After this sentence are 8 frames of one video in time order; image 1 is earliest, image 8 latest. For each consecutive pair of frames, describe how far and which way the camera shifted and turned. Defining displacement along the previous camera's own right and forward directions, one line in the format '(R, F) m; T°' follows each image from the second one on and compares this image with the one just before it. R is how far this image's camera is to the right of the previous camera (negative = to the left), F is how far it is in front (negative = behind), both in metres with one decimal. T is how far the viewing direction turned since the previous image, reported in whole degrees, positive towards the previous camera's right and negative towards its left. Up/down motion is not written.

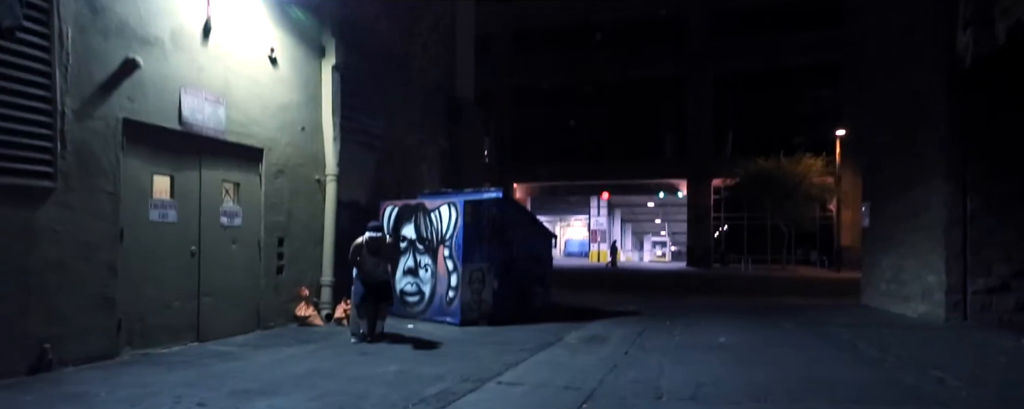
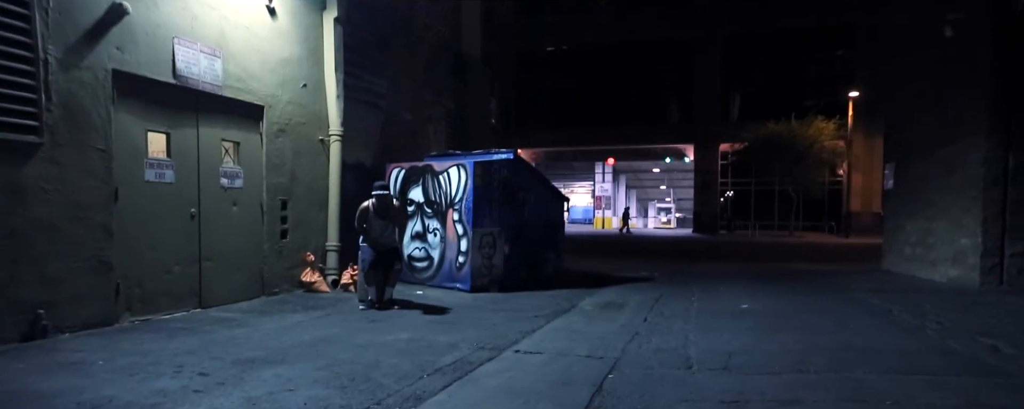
(-0.2, +0.4) m; 0°
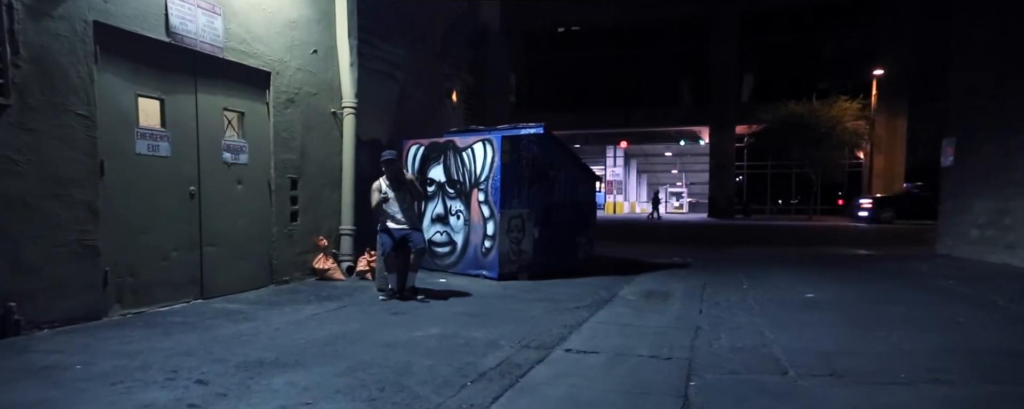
(-0.4, +0.9) m; -1°
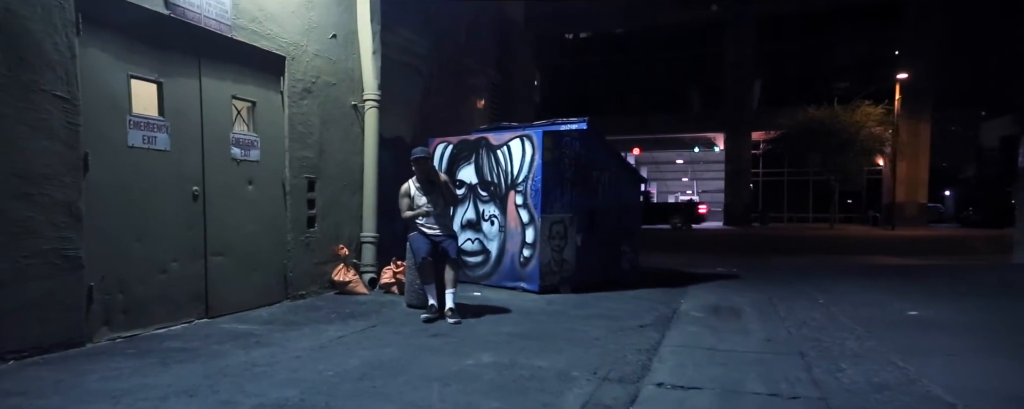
(-0.5, +1.0) m; -1°
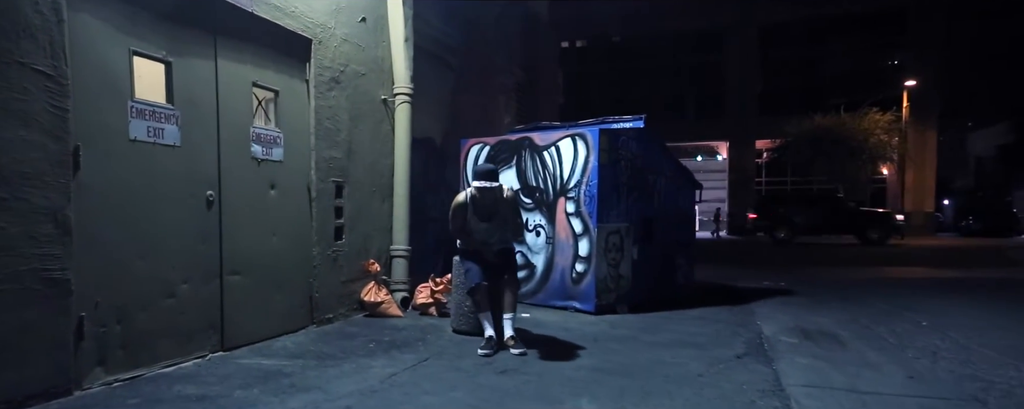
(-0.7, +1.0) m; +1°
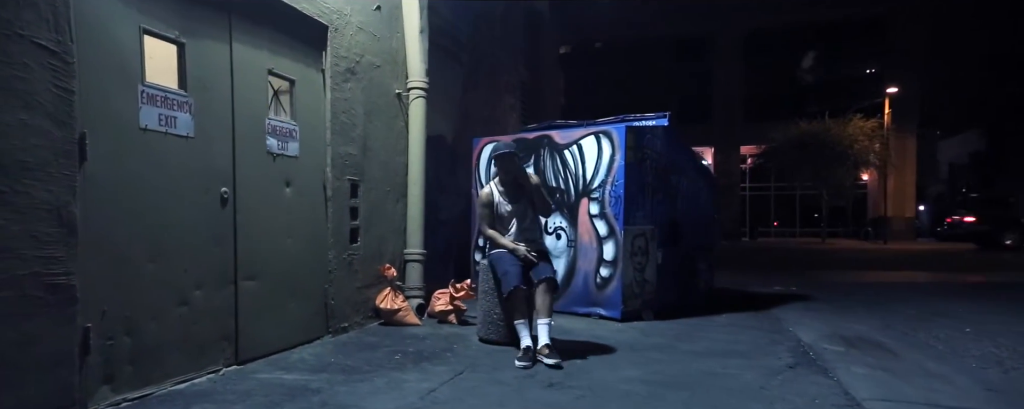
(-0.5, +0.4) m; +2°
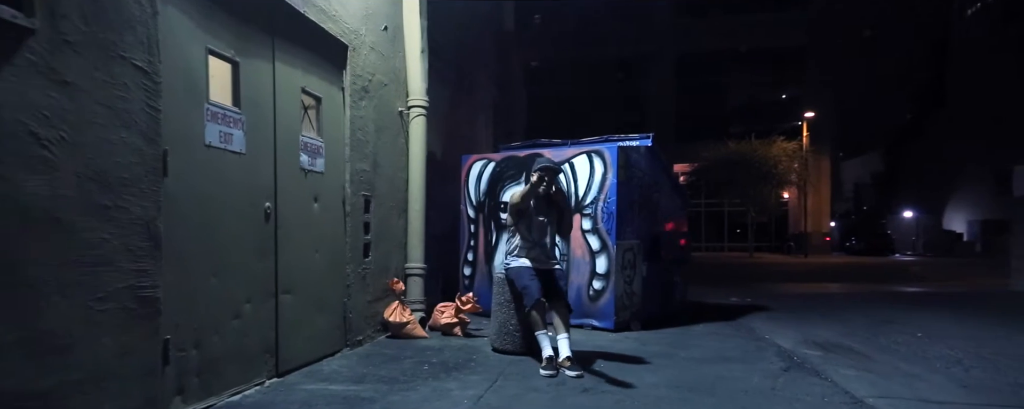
(-0.8, -0.2) m; +7°
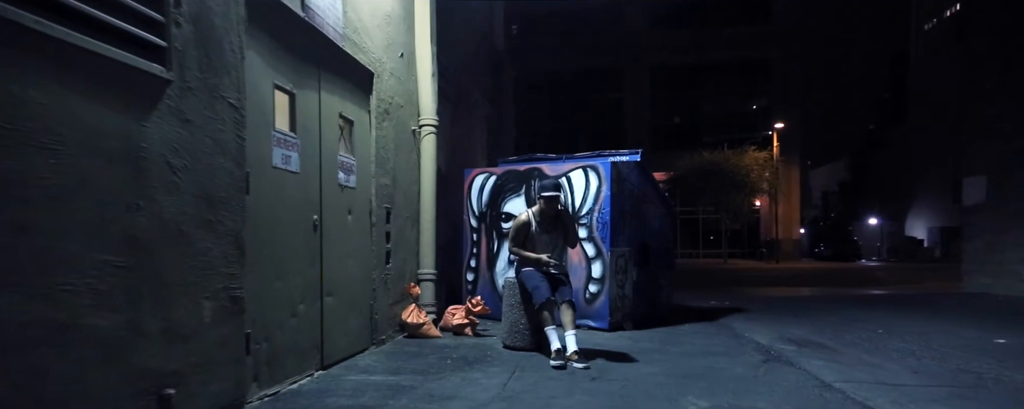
(-0.4, -0.6) m; +2°
